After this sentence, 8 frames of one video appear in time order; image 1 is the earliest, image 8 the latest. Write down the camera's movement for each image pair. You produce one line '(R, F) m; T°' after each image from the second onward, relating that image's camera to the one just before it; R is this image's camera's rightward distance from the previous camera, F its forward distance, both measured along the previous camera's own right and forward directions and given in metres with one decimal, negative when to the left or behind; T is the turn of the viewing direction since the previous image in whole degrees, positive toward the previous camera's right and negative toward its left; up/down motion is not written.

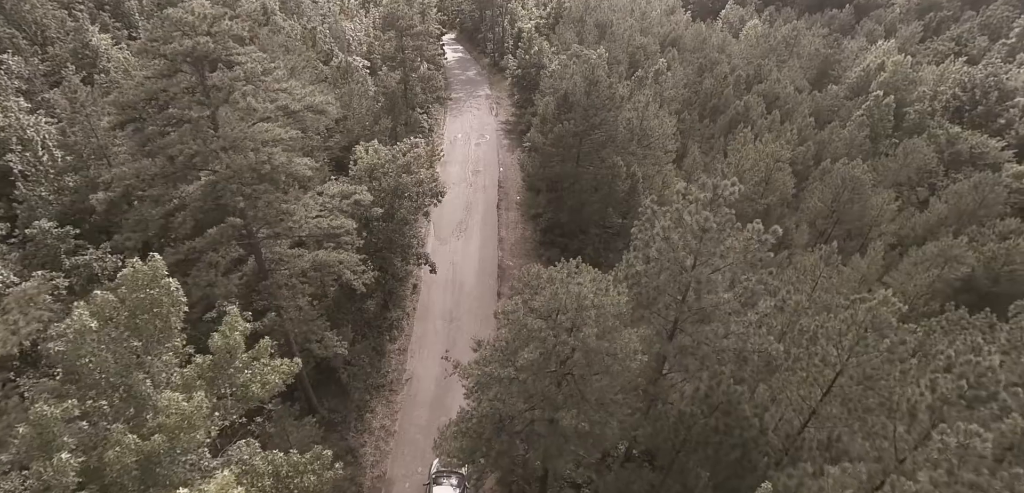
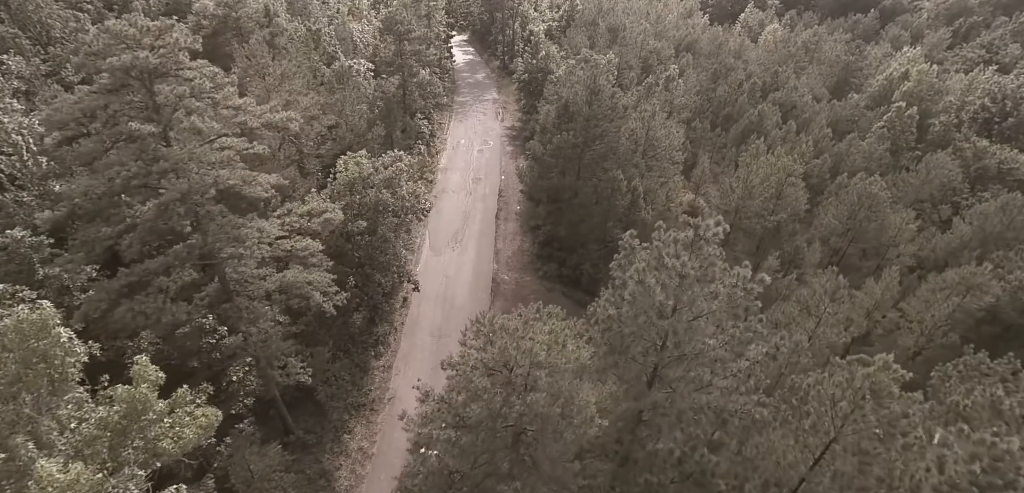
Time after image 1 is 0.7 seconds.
(+1.8, +2.0) m; -2°
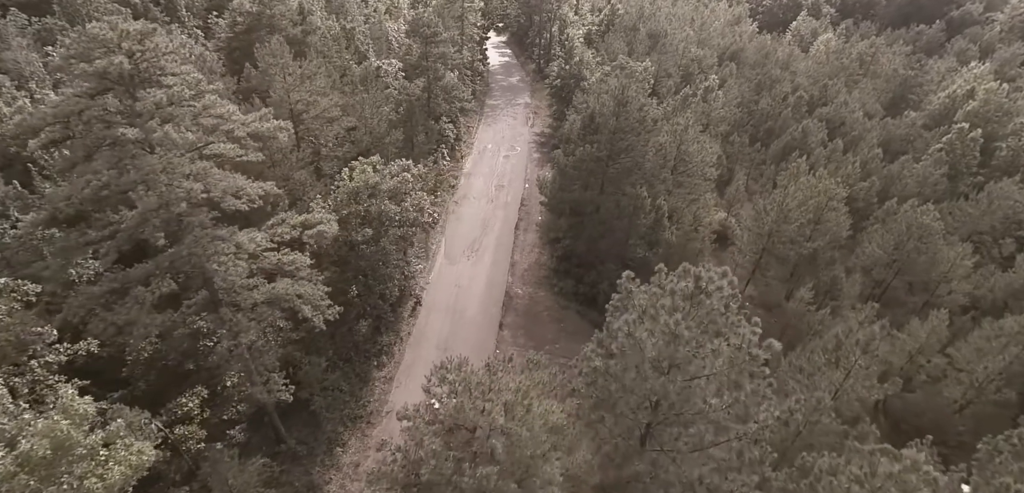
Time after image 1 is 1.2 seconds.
(+1.6, +2.0) m; -4°
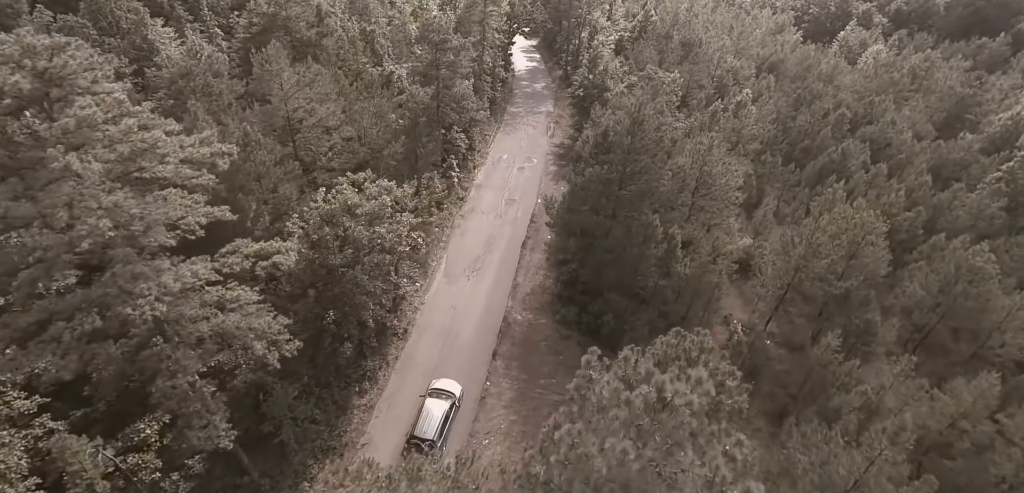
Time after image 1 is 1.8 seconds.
(+2.3, +3.1) m; -3°
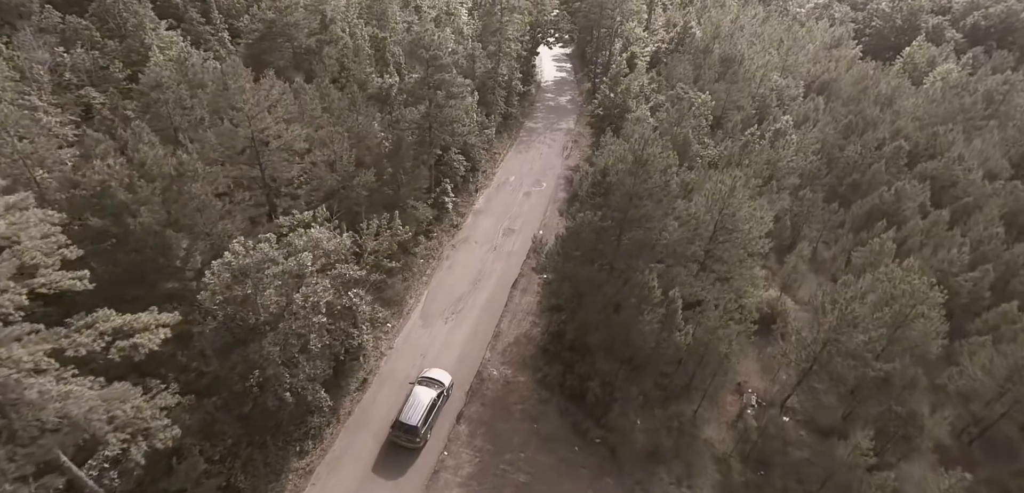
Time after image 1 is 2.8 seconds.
(+3.8, +5.4) m; -4°
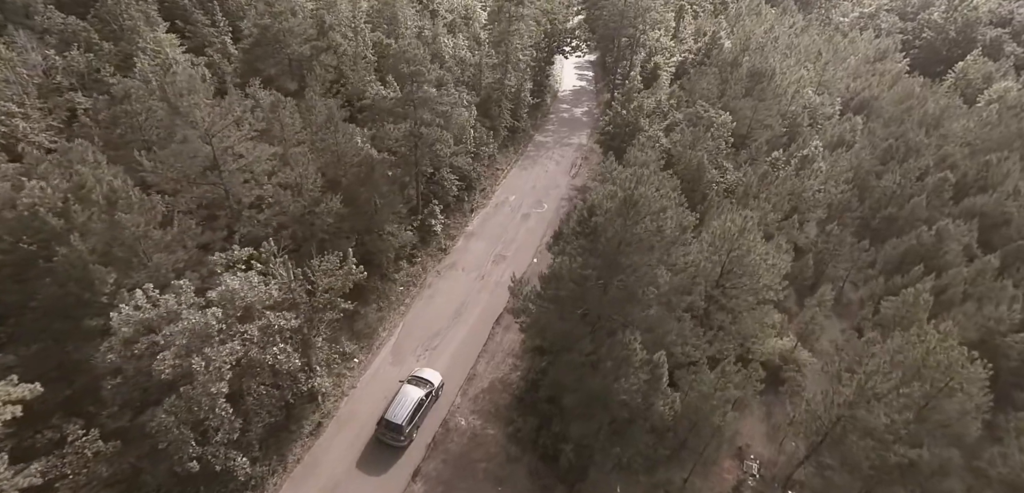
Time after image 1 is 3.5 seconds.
(+3.1, +3.9) m; -3°
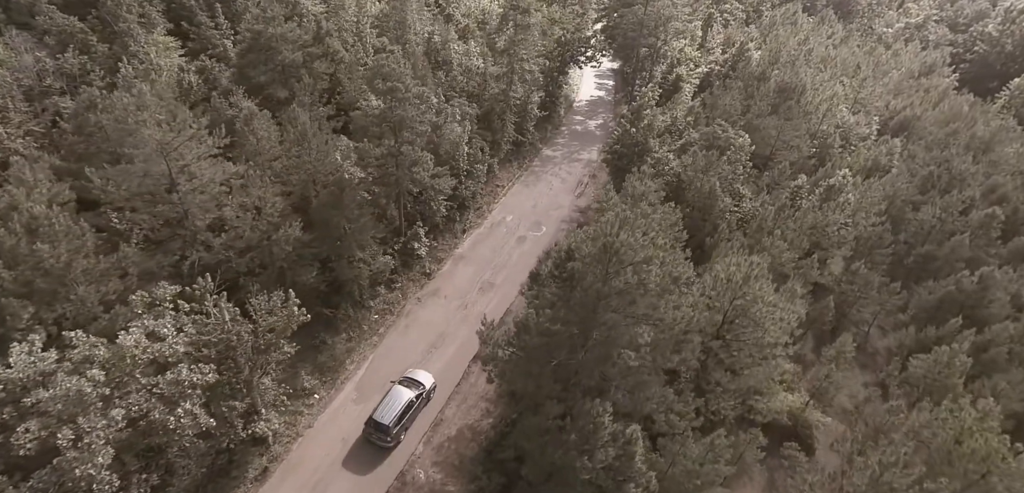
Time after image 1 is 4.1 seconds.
(+2.9, +3.6) m; -3°
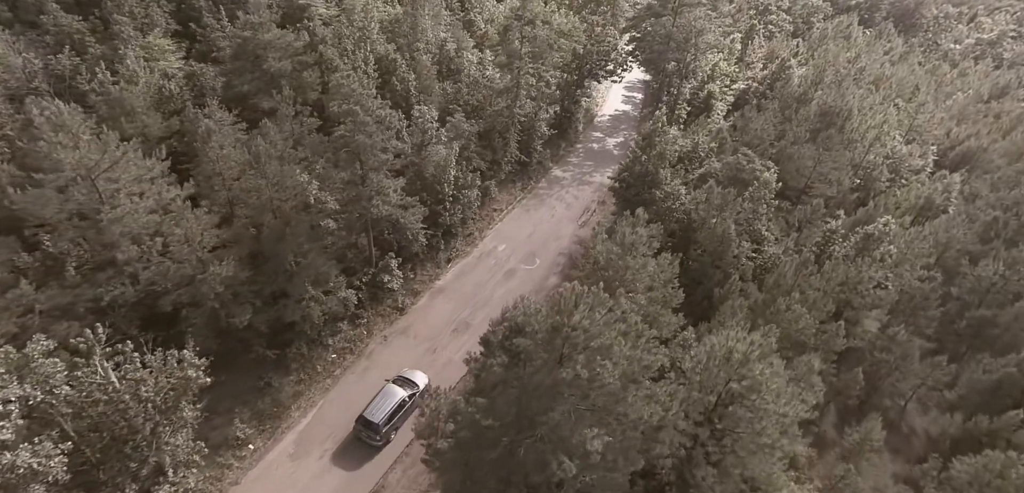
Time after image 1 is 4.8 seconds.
(+3.7, +4.7) m; -4°
